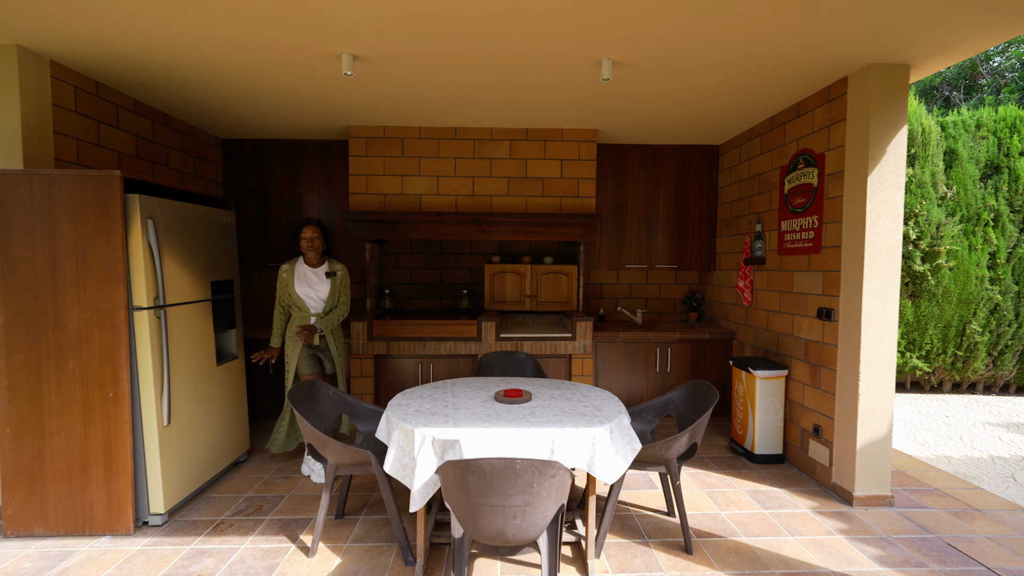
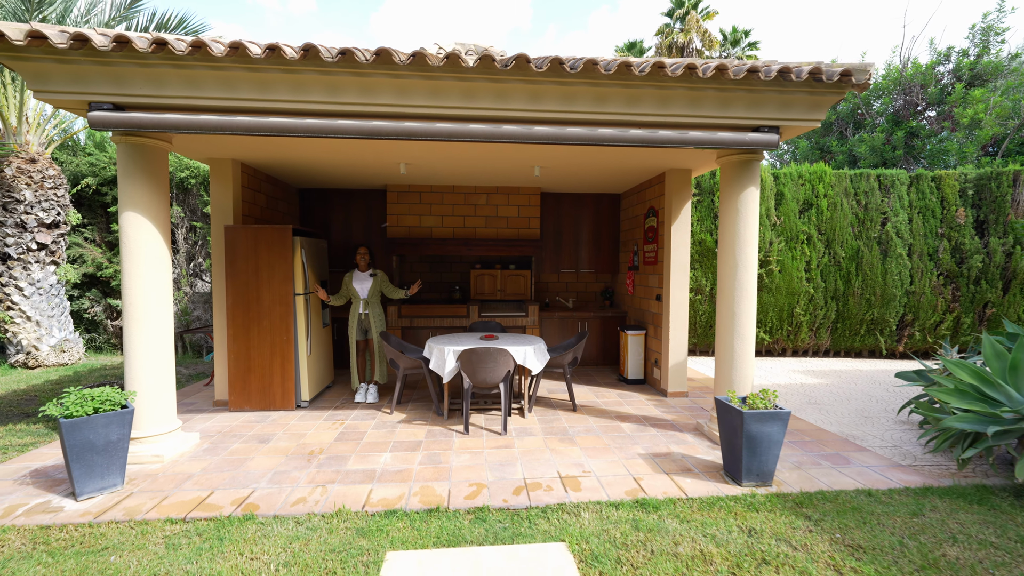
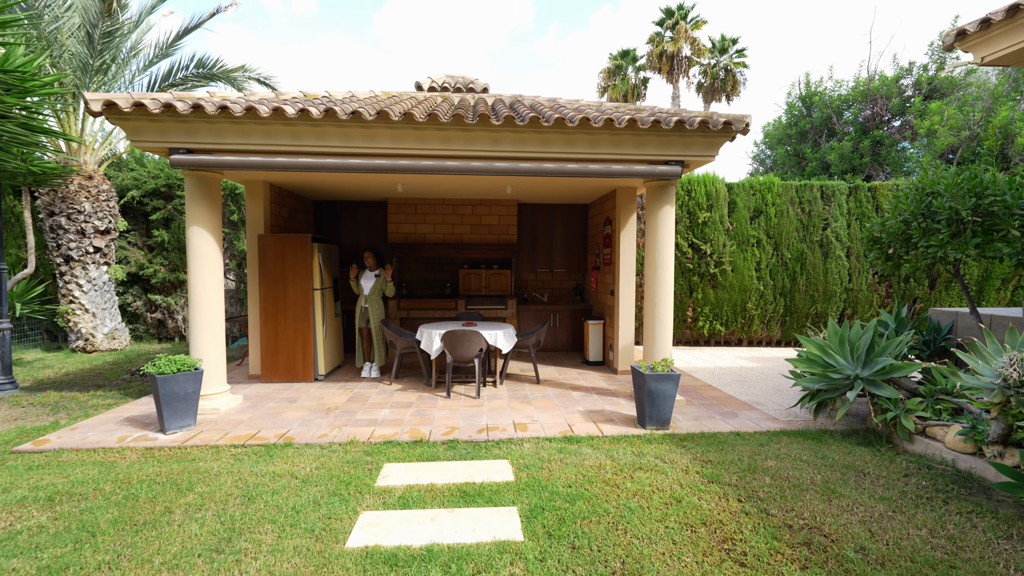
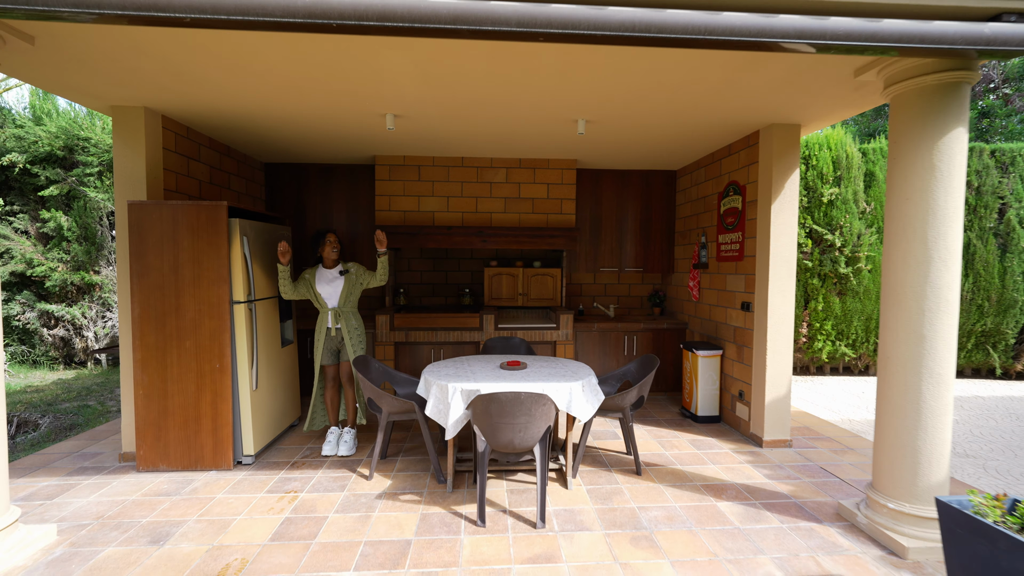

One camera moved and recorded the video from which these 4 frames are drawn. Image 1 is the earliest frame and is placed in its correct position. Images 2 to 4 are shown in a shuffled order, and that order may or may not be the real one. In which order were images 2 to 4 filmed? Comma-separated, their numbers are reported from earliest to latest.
4, 2, 3
